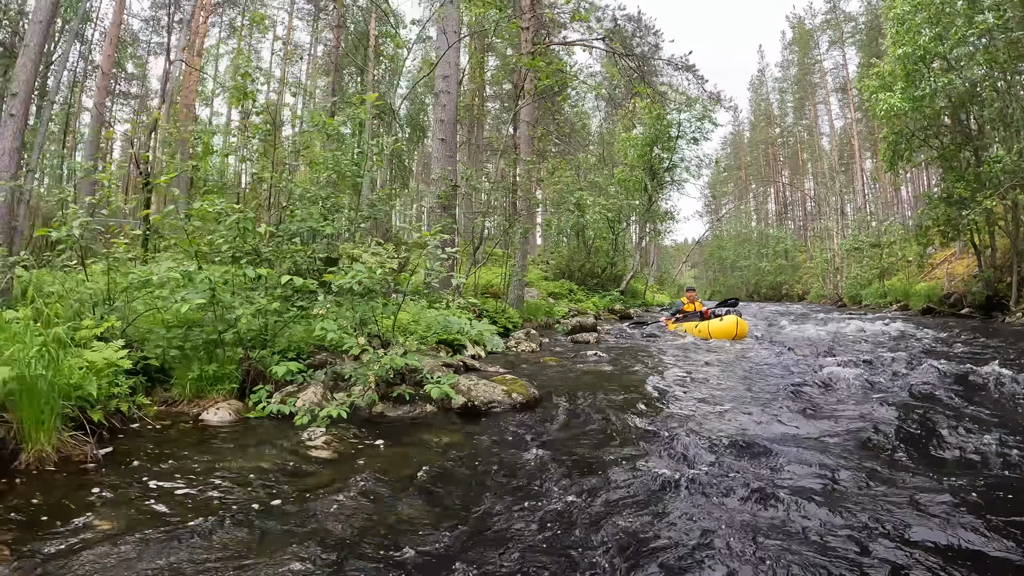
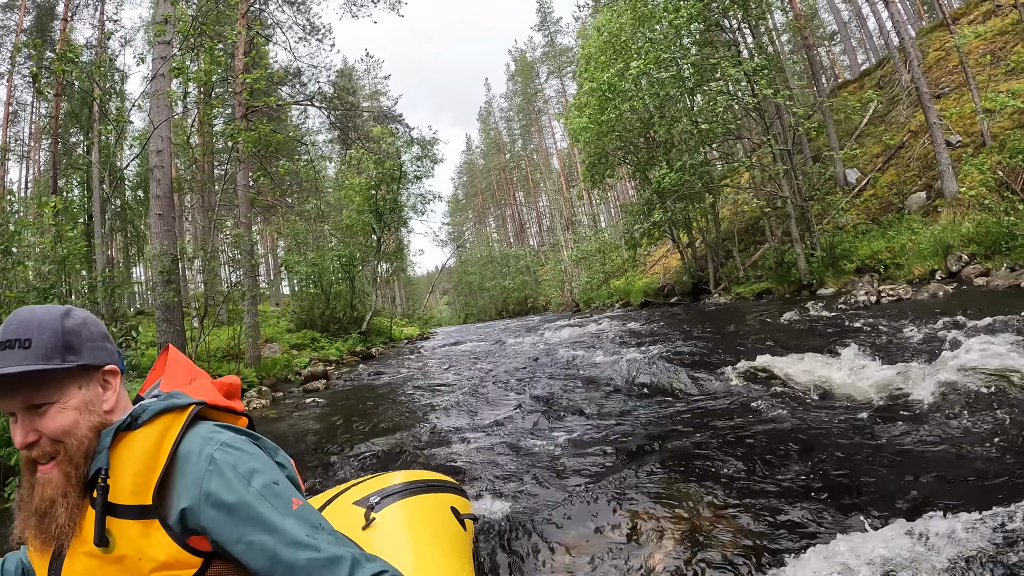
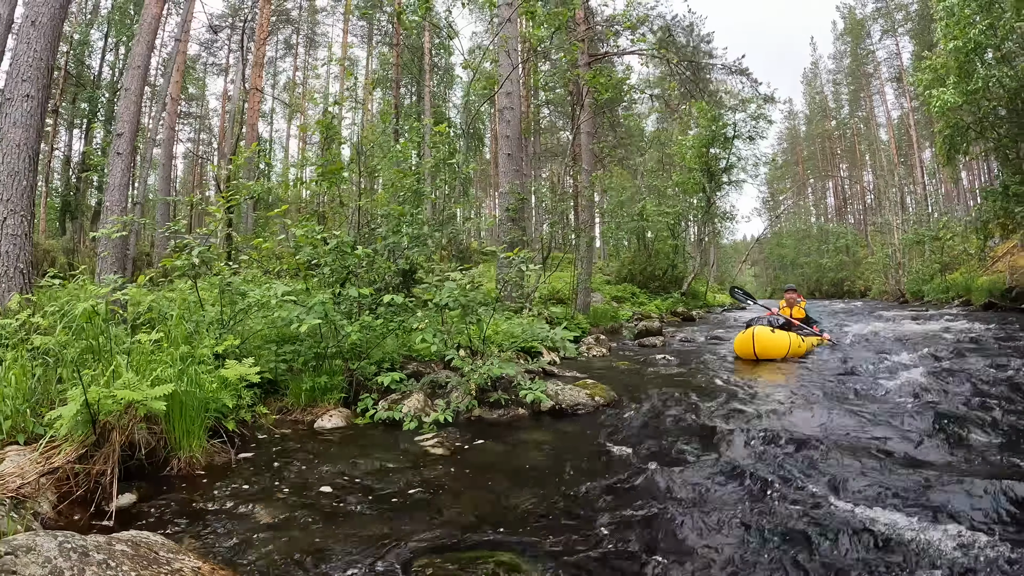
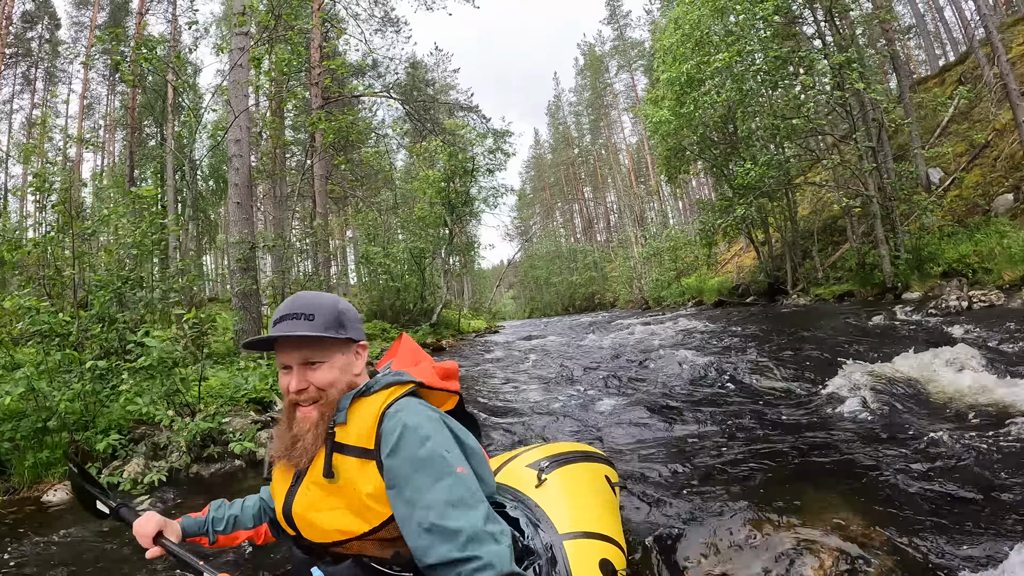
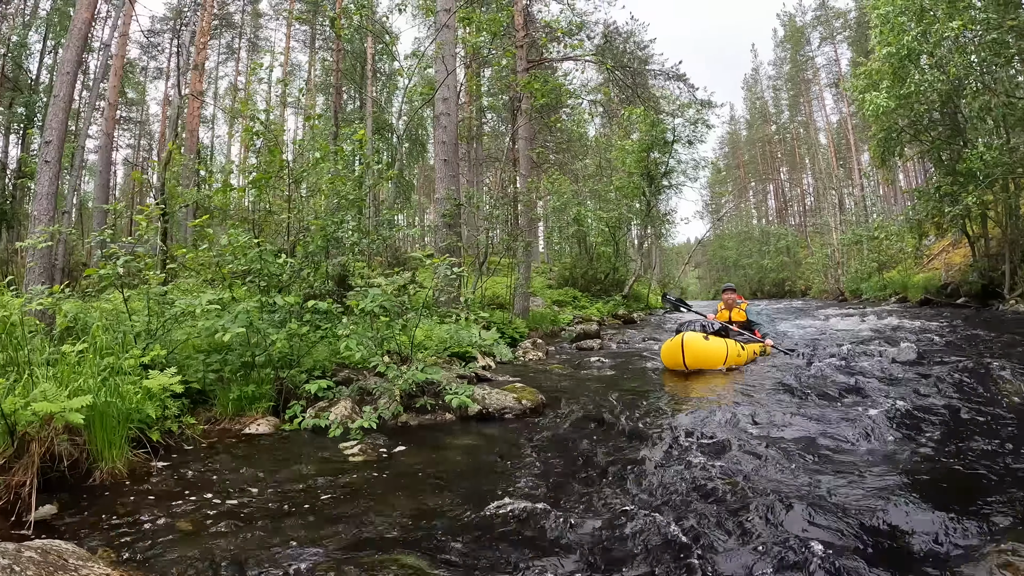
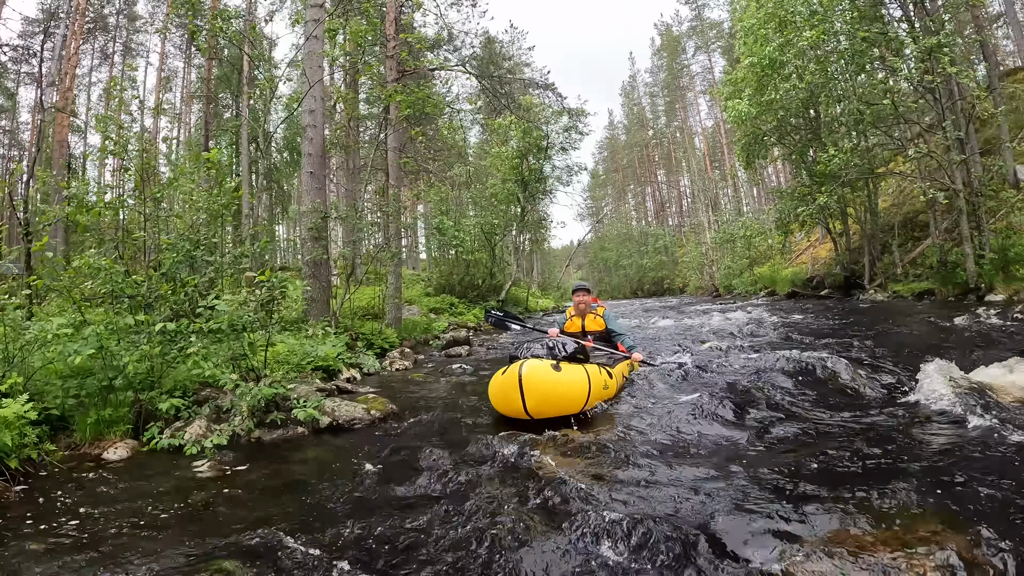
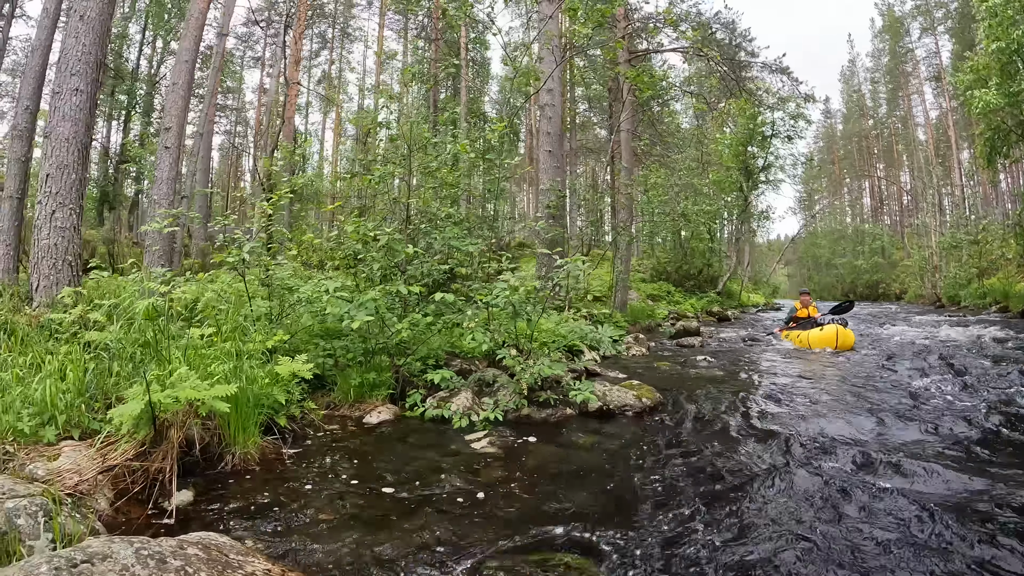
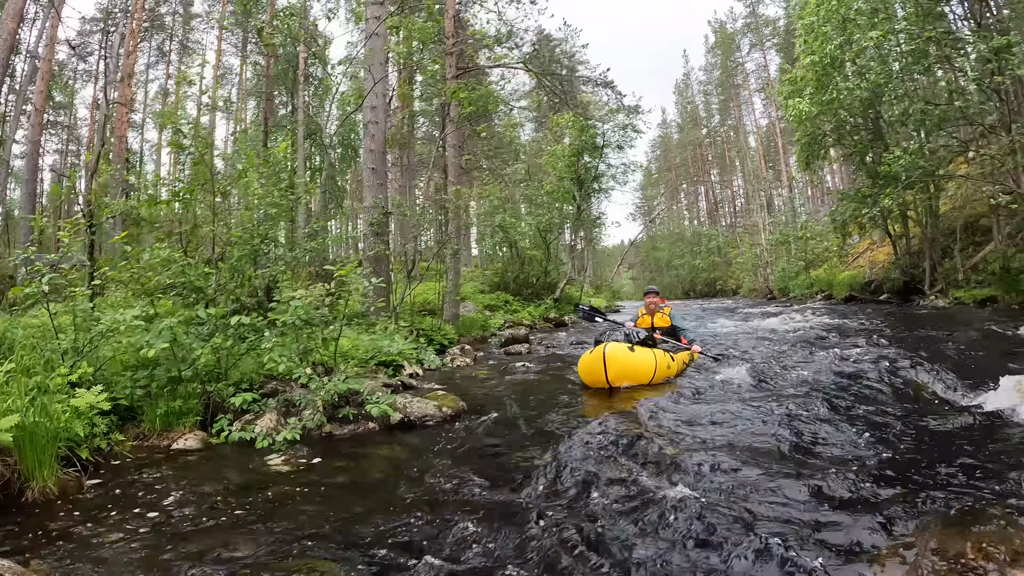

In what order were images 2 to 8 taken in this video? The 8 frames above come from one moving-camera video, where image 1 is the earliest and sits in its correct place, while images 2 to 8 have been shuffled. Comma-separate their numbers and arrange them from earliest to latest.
7, 3, 5, 8, 6, 4, 2
